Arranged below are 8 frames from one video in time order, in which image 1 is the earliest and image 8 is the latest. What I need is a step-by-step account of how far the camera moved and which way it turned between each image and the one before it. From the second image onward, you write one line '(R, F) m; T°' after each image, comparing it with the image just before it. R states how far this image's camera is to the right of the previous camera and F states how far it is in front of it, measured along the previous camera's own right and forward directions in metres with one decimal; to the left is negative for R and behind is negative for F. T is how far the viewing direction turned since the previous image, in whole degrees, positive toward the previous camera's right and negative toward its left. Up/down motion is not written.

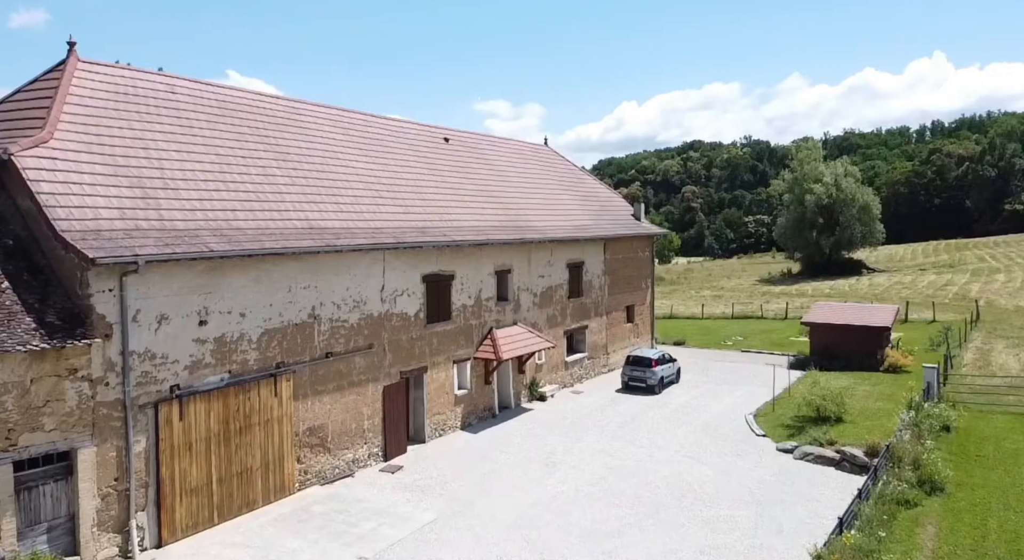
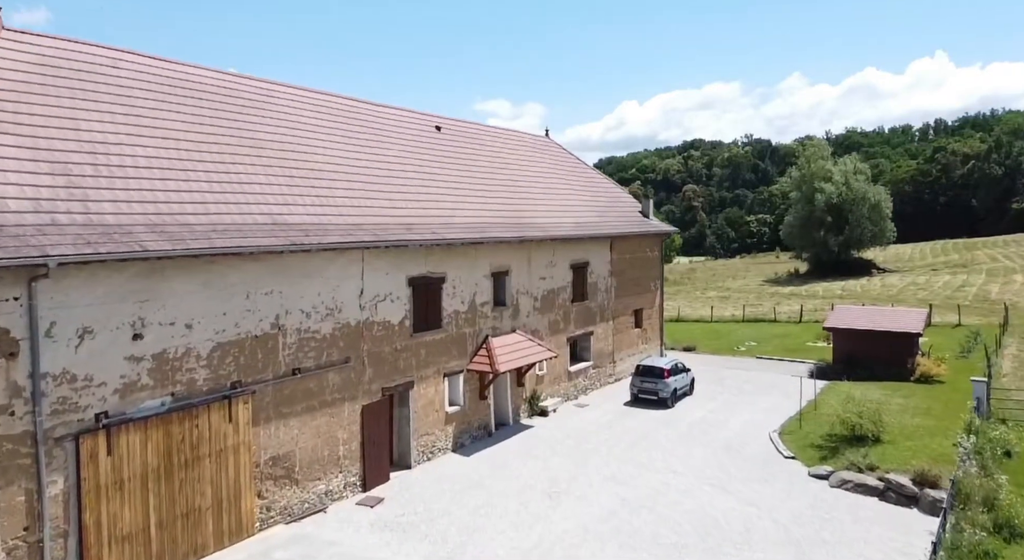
(+0.1, +2.4) m; 0°
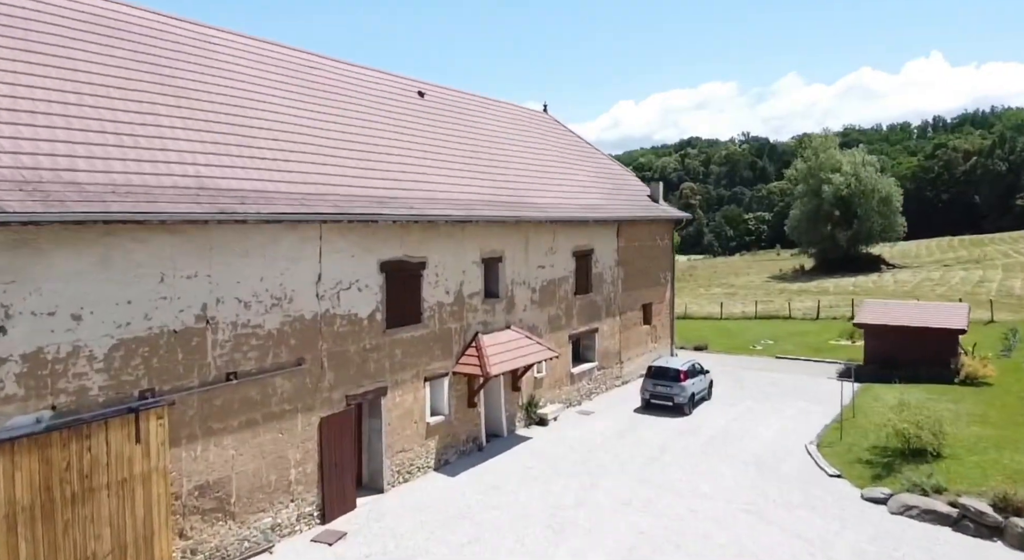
(+0.1, +3.1) m; 0°
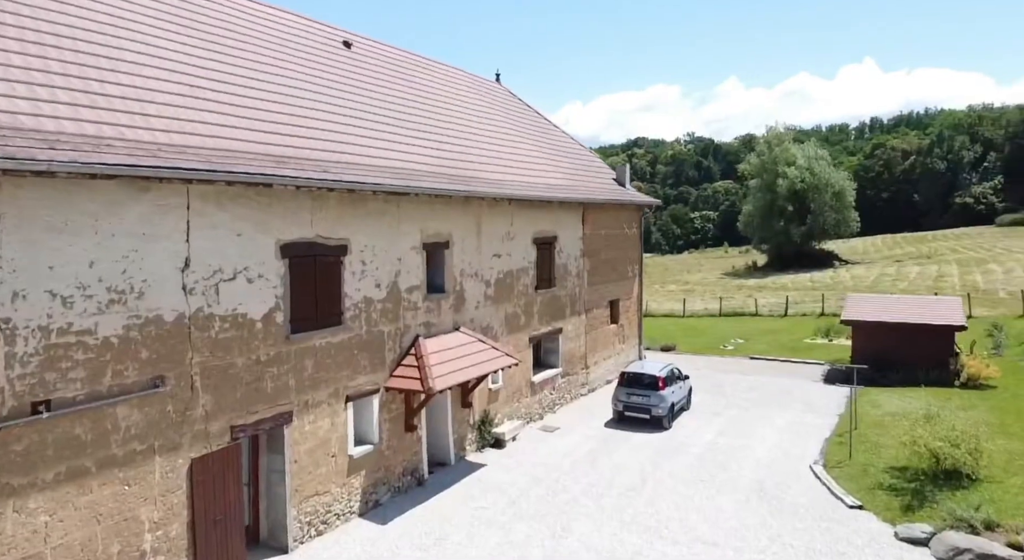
(0.0, +3.5) m; +4°
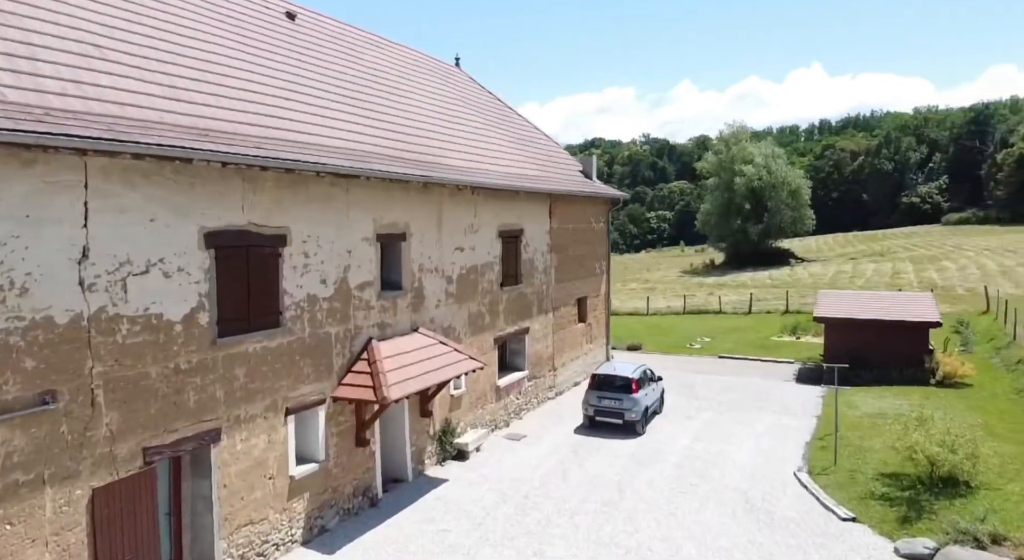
(-0.1, +1.4) m; +3°
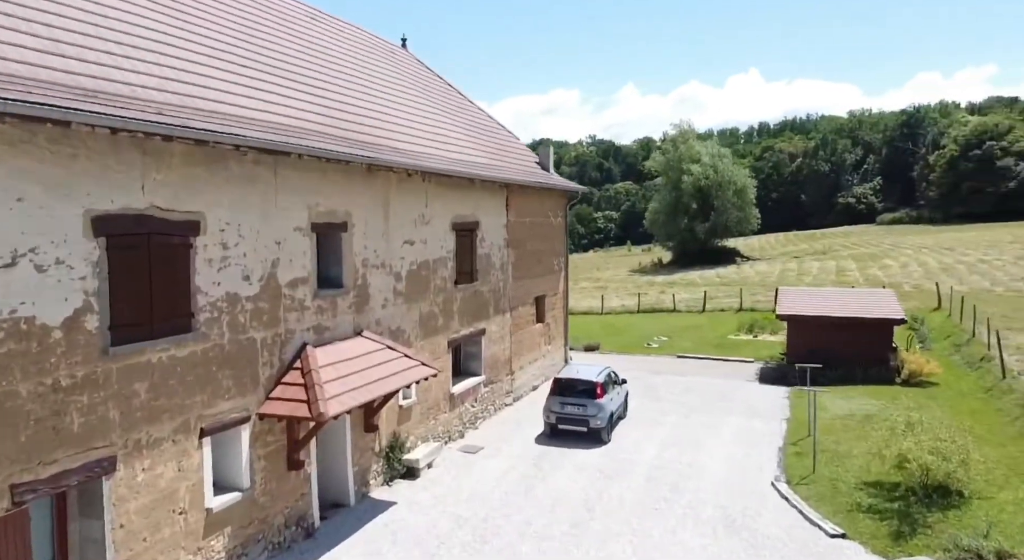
(-0.1, +1.4) m; +4°
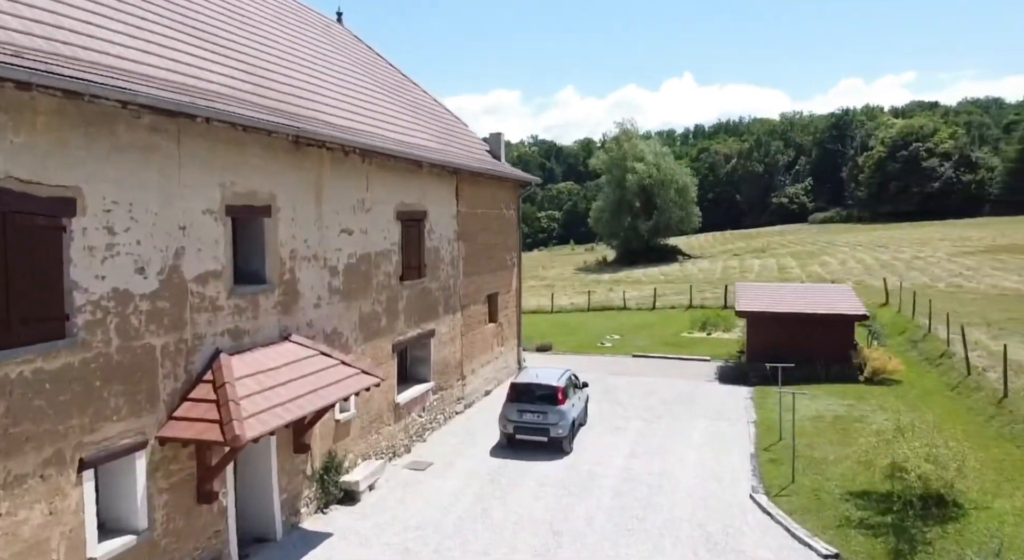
(-0.2, +1.5) m; +4°
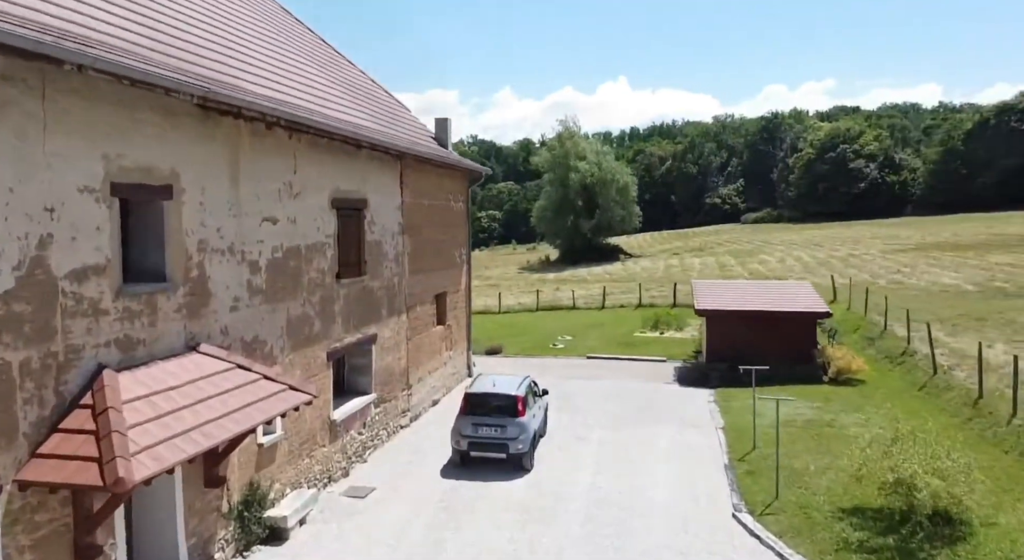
(-0.2, +1.5) m; +5°
